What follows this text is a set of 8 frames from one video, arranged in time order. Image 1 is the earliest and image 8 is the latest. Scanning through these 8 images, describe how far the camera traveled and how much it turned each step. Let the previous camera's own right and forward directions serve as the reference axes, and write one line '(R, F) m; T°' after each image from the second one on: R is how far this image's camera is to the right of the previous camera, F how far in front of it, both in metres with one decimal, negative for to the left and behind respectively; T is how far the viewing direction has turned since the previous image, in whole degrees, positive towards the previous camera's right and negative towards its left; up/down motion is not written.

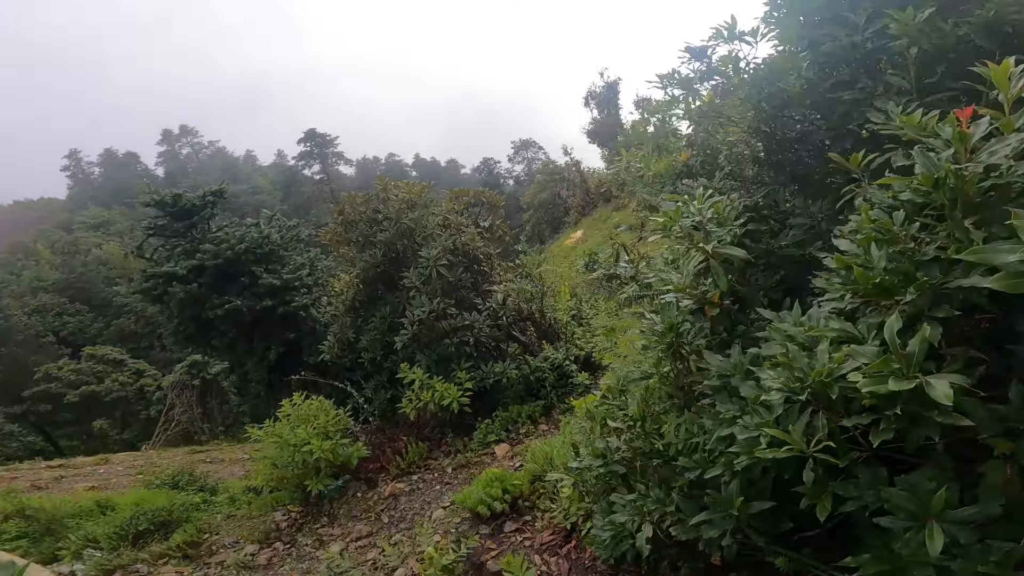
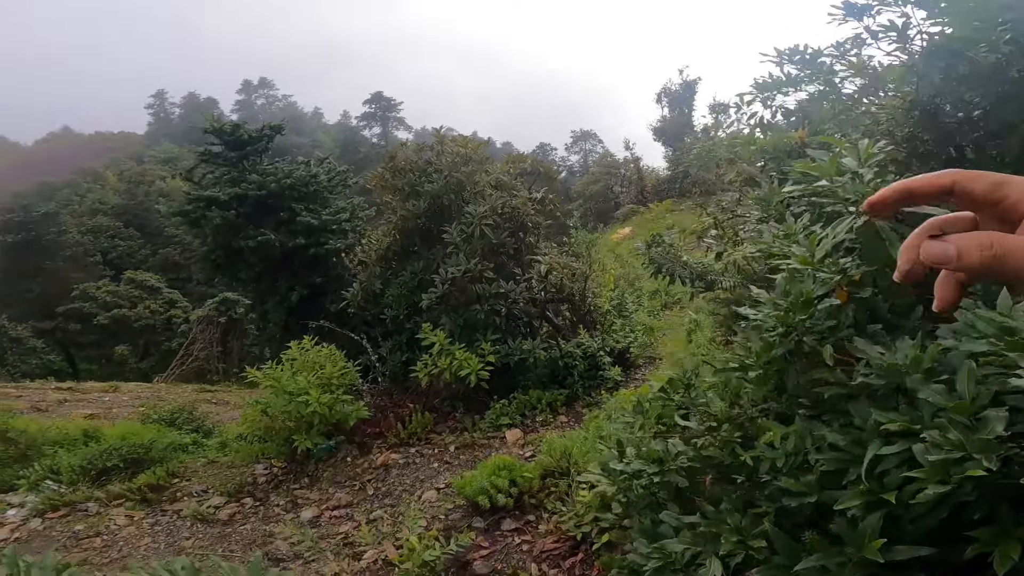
(0.0, +0.7) m; -4°
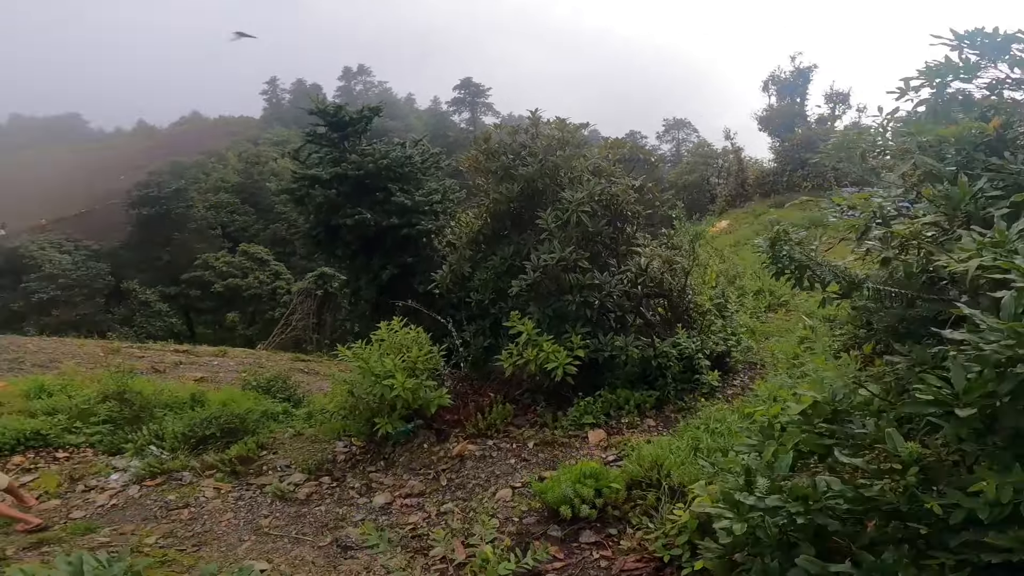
(-0.1, +0.3) m; -9°
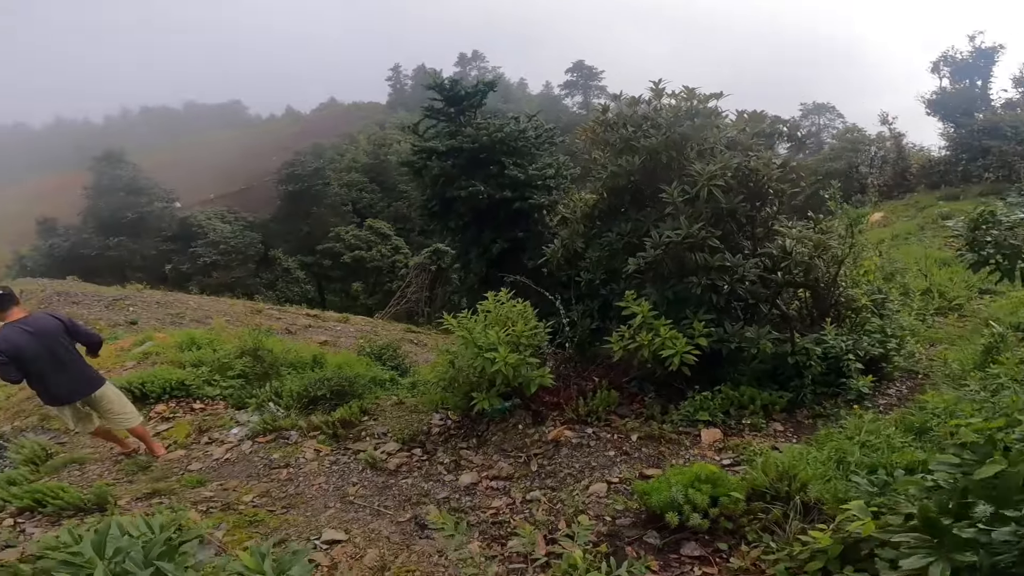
(-0.1, +0.4) m; -12°
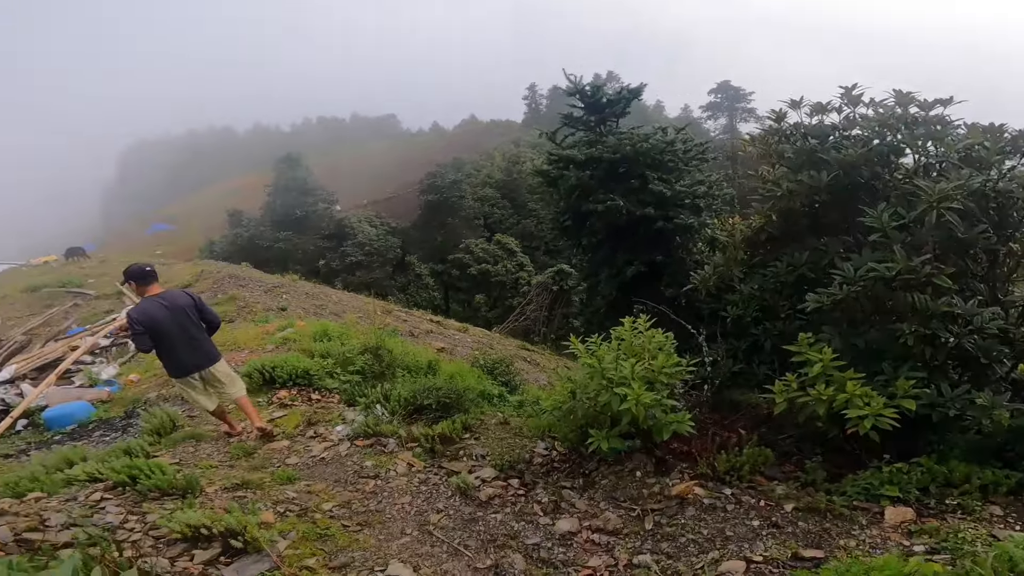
(0.0, +0.6) m; -13°
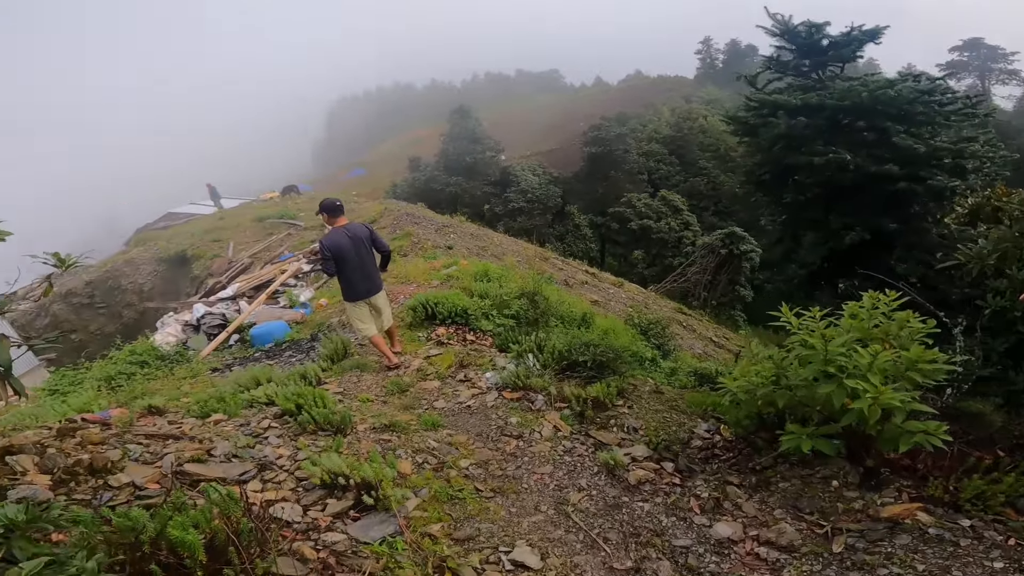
(-0.1, +0.5) m; -17°
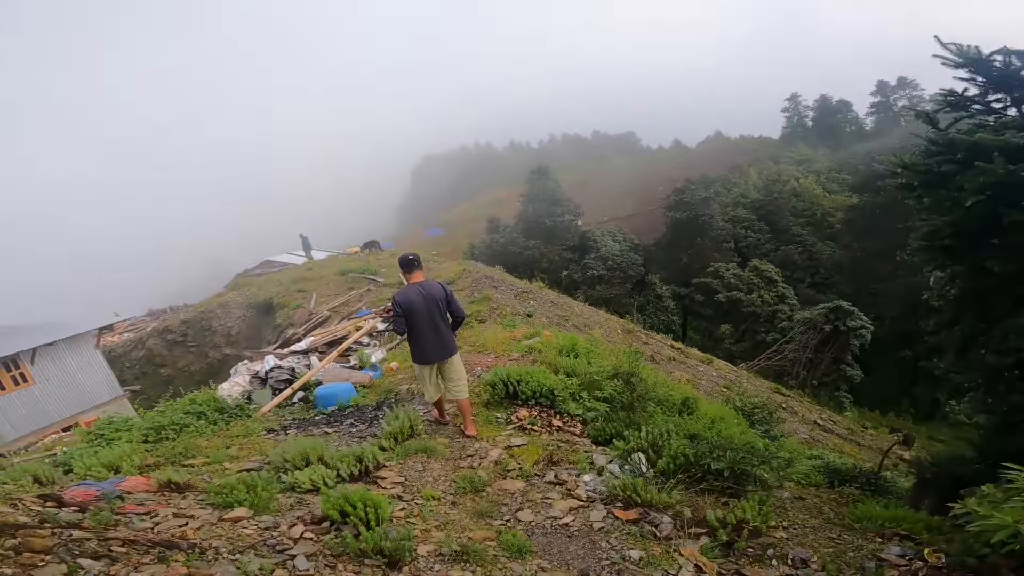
(-0.3, +0.9) m; -8°
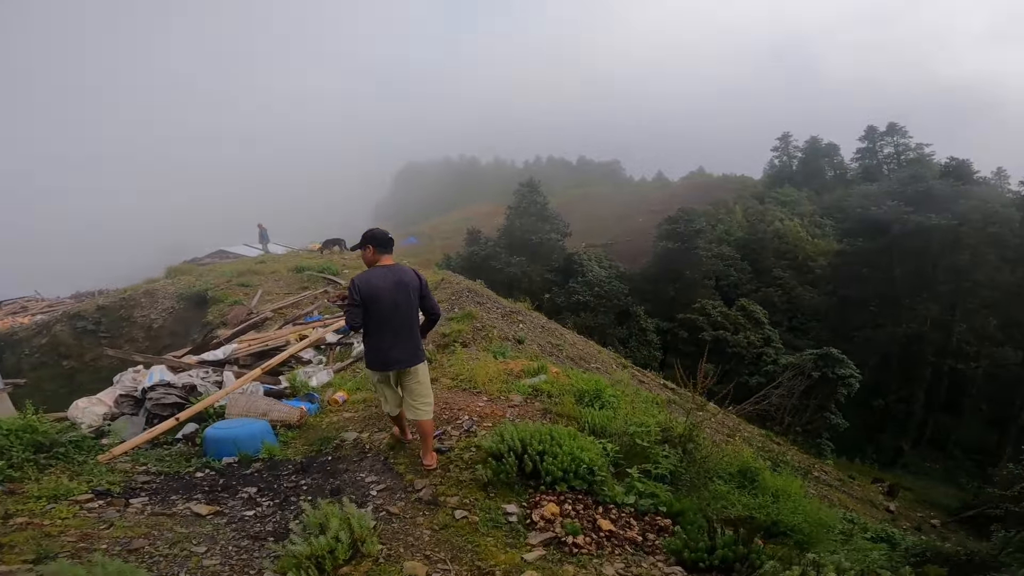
(-0.4, +2.0) m; +3°
